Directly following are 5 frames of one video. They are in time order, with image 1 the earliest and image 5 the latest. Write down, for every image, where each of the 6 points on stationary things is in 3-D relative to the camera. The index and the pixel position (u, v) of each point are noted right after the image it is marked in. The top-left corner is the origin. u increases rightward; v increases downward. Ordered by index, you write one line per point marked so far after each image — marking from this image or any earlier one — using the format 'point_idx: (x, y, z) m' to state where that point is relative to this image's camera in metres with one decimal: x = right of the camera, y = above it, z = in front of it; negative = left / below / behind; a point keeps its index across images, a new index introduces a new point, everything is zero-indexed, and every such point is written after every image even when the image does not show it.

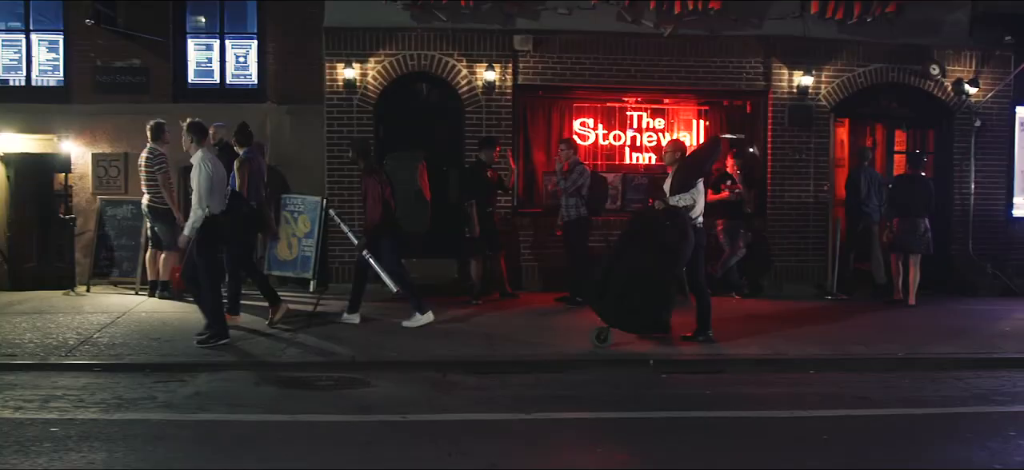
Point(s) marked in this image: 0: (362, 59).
0: (-1.3, +1.6, +10.9) m
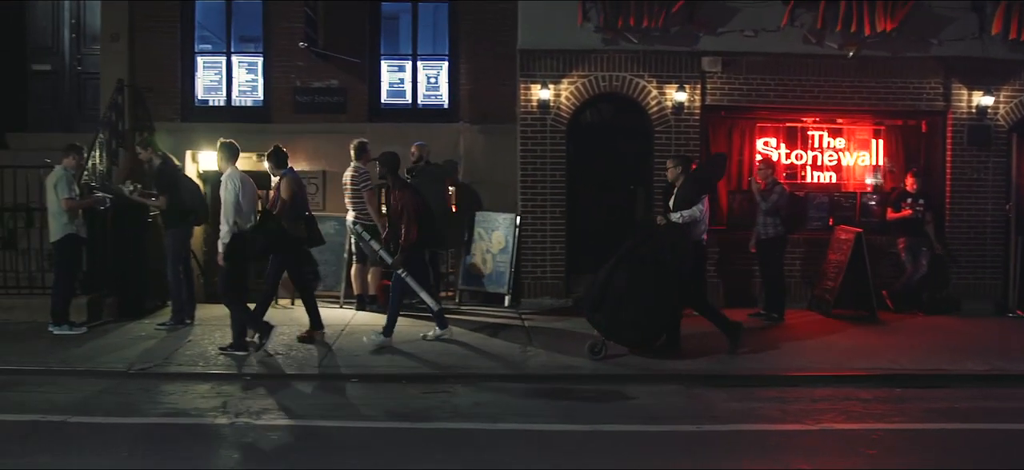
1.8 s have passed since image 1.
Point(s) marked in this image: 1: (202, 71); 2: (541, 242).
0: (+0.4, +1.4, +11.2) m
1: (-2.9, +1.6, +11.6) m
2: (+0.3, -0.1, +11.3) m
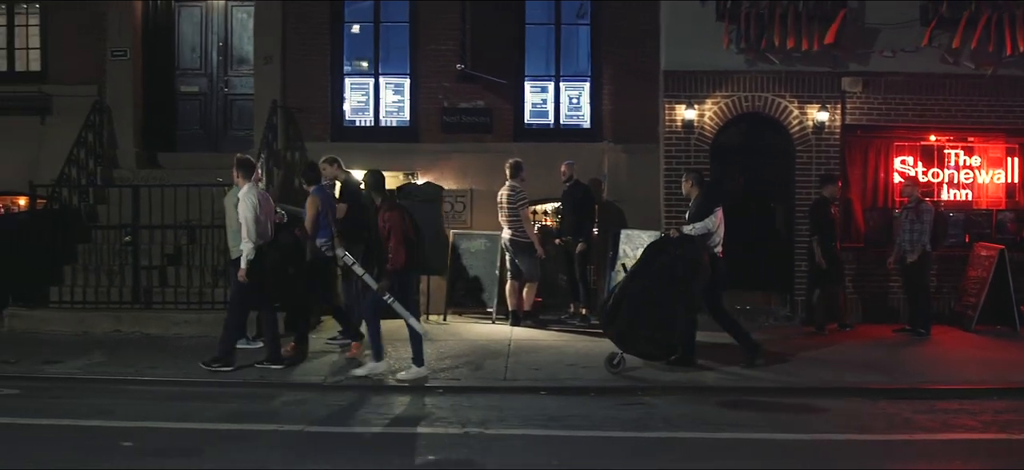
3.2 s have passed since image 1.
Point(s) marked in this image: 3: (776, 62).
0: (+1.8, +1.3, +11.5) m
1: (-1.6, +1.4, +11.9) m
2: (+1.6, -0.2, +11.5) m
3: (+2.5, +1.6, +11.5) m
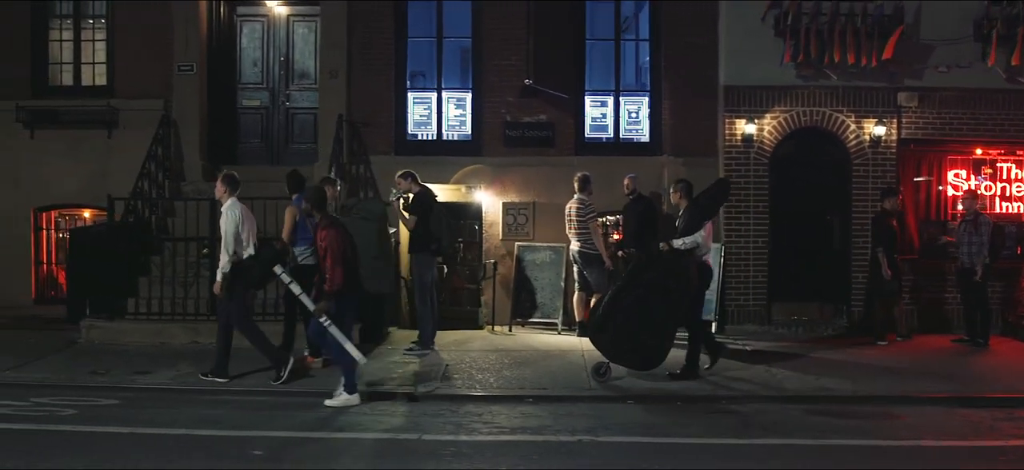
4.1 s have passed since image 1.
0: (+2.4, +1.1, +11.7) m
1: (-1.0, +1.3, +12.1) m
2: (+2.2, -0.3, +11.7) m
3: (+3.1, +1.5, +11.7) m
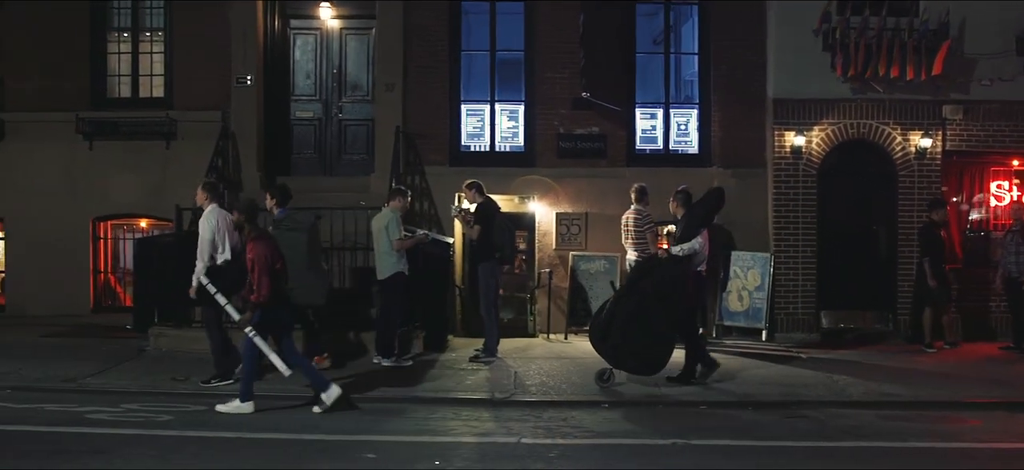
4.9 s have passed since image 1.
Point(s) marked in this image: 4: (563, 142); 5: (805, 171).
0: (+2.9, +1.1, +12.0) m
1: (-0.5, +1.2, +12.3) m
2: (+2.8, -0.4, +12.0) m
3: (+3.6, +1.4, +12.0) m
4: (+0.5, +0.9, +12.1) m
5: (+2.9, +0.6, +11.9) m
